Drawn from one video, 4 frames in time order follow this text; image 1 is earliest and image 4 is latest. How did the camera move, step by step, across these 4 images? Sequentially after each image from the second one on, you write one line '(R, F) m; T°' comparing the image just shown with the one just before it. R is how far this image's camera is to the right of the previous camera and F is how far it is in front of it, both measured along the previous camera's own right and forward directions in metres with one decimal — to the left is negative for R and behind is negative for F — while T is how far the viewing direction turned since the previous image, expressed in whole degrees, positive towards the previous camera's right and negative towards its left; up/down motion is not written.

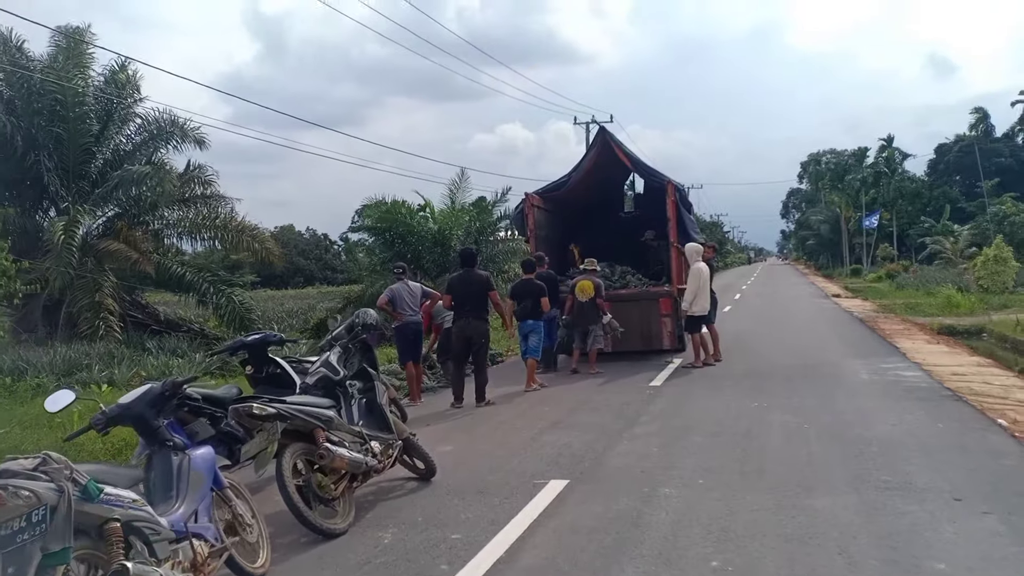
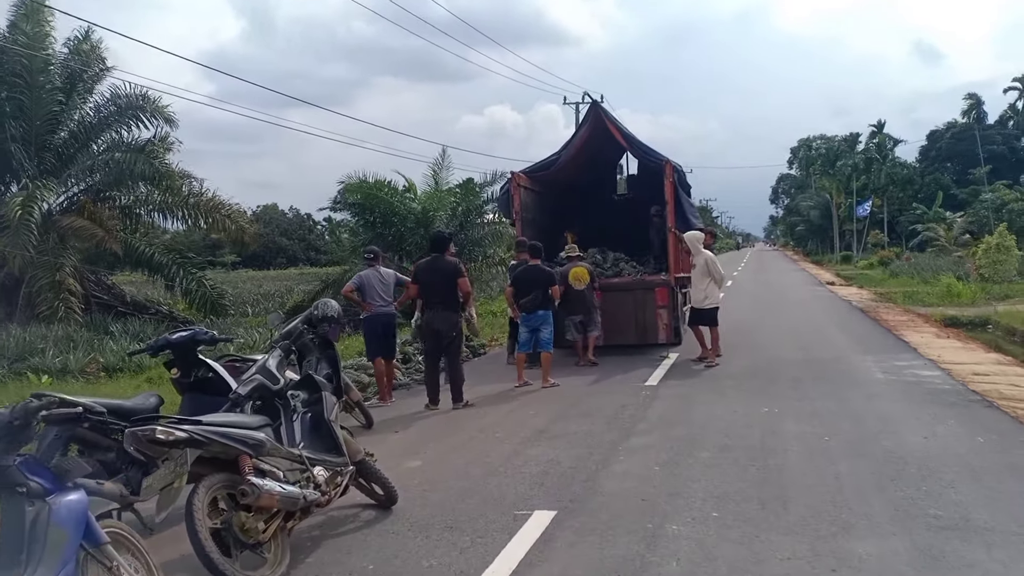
(0.0, +1.1) m; +1°
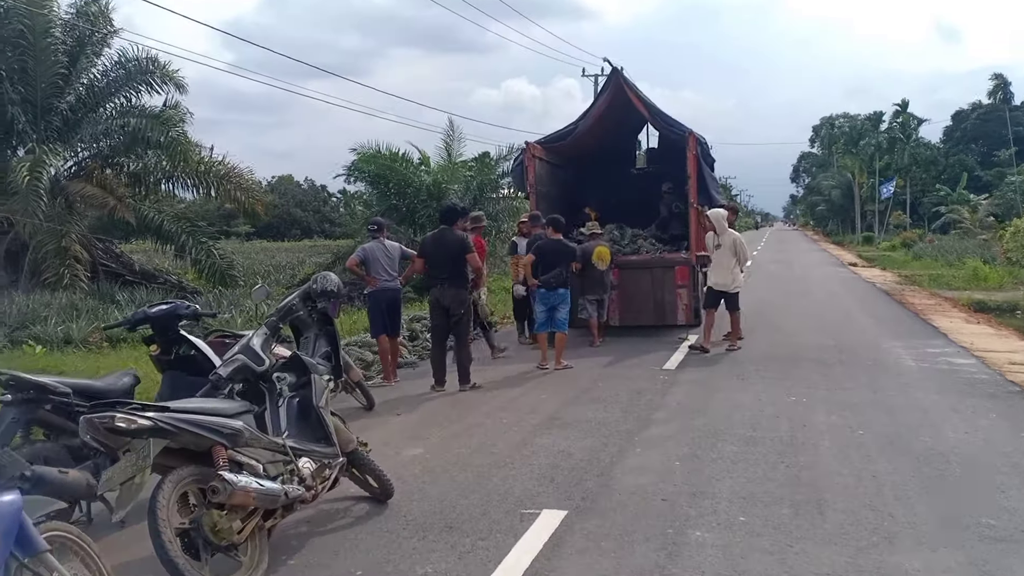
(0.0, +0.5) m; -1°
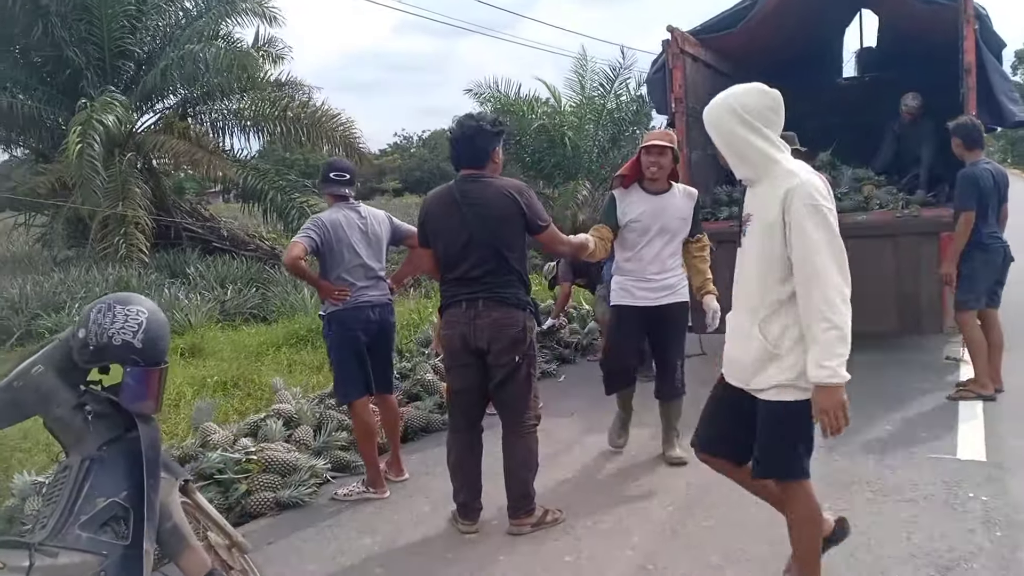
(+0.2, +4.8) m; -10°
